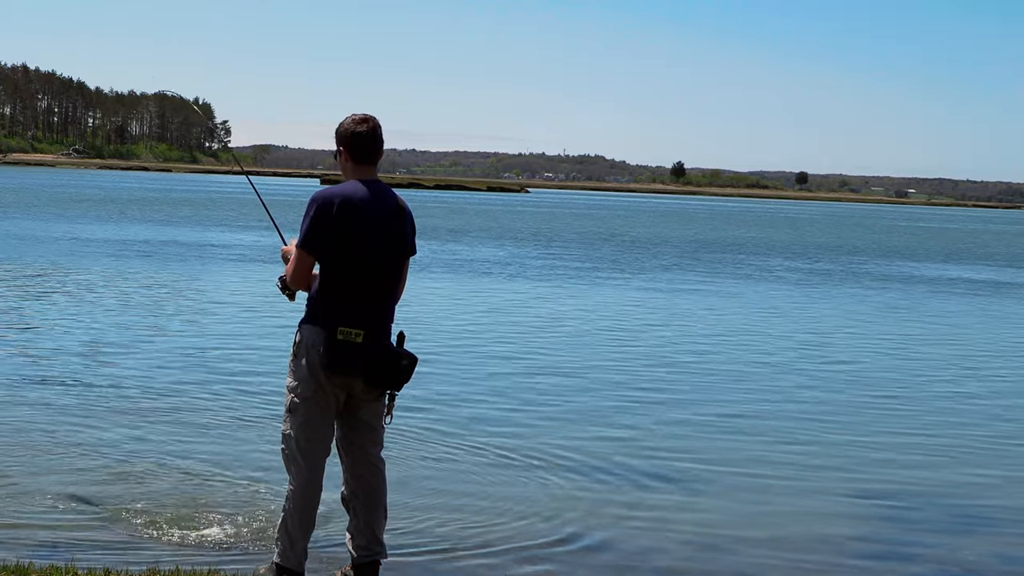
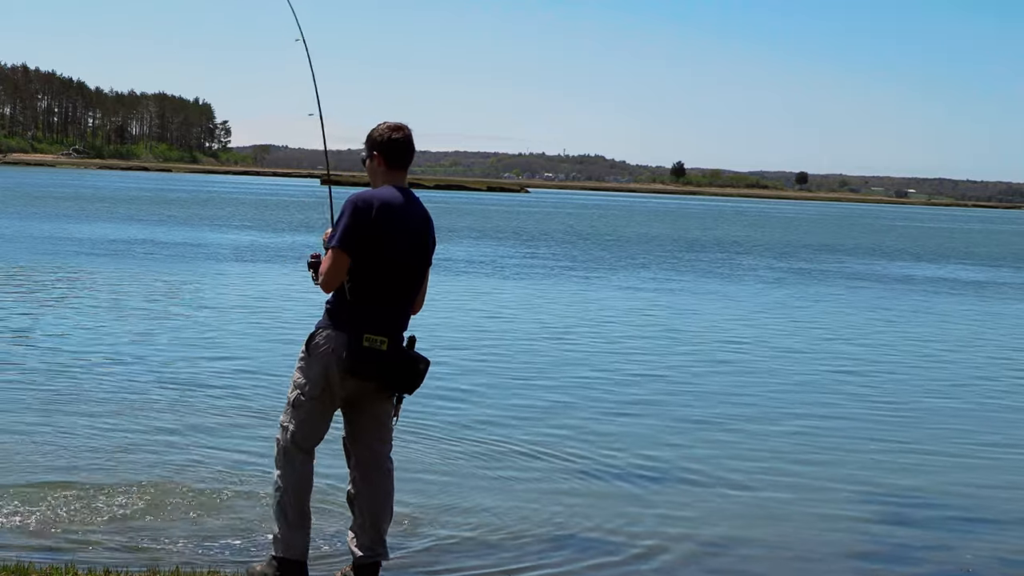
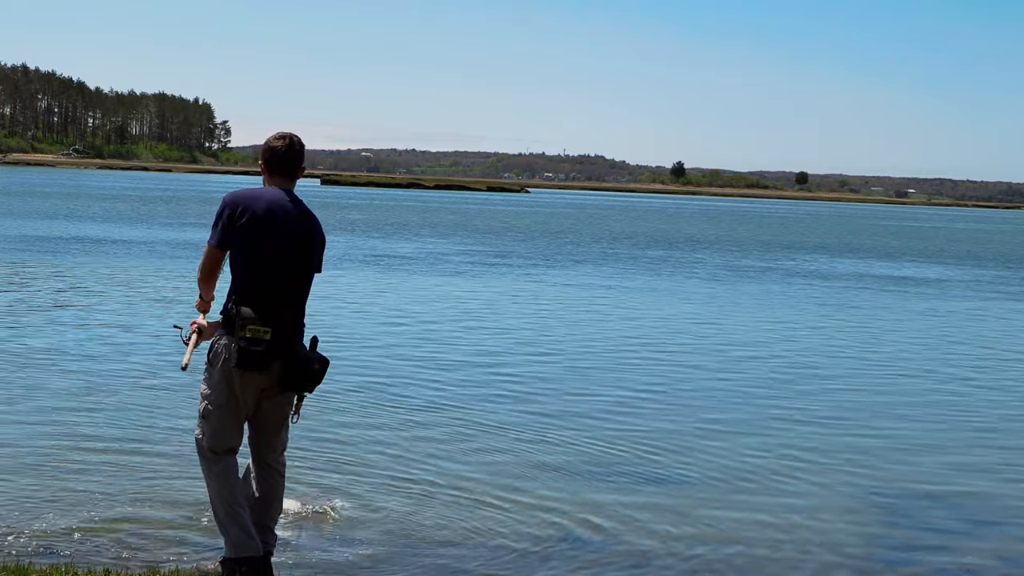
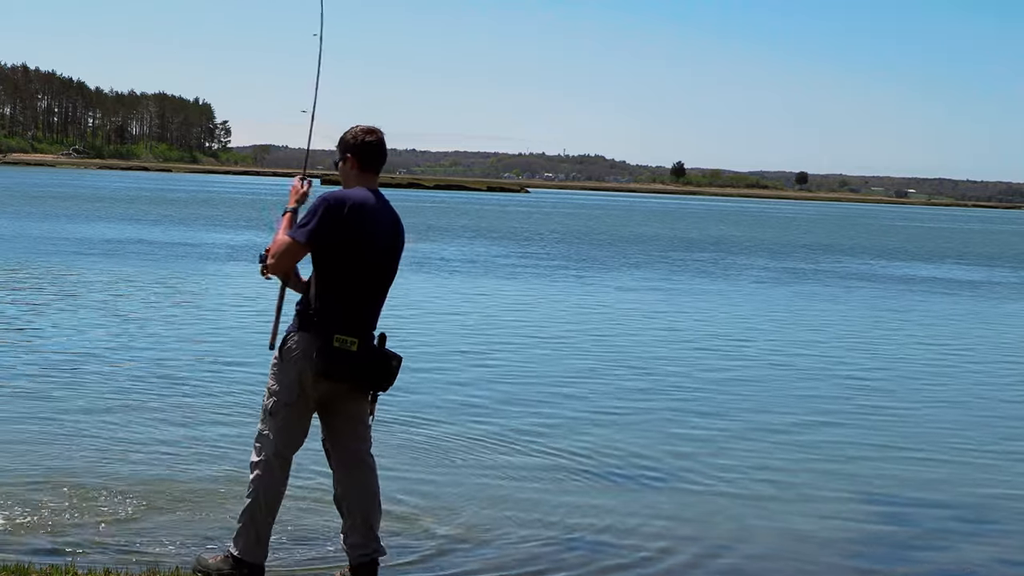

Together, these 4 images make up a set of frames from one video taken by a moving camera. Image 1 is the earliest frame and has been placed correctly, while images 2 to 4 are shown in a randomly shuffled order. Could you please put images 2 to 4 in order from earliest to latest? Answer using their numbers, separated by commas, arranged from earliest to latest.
2, 4, 3
